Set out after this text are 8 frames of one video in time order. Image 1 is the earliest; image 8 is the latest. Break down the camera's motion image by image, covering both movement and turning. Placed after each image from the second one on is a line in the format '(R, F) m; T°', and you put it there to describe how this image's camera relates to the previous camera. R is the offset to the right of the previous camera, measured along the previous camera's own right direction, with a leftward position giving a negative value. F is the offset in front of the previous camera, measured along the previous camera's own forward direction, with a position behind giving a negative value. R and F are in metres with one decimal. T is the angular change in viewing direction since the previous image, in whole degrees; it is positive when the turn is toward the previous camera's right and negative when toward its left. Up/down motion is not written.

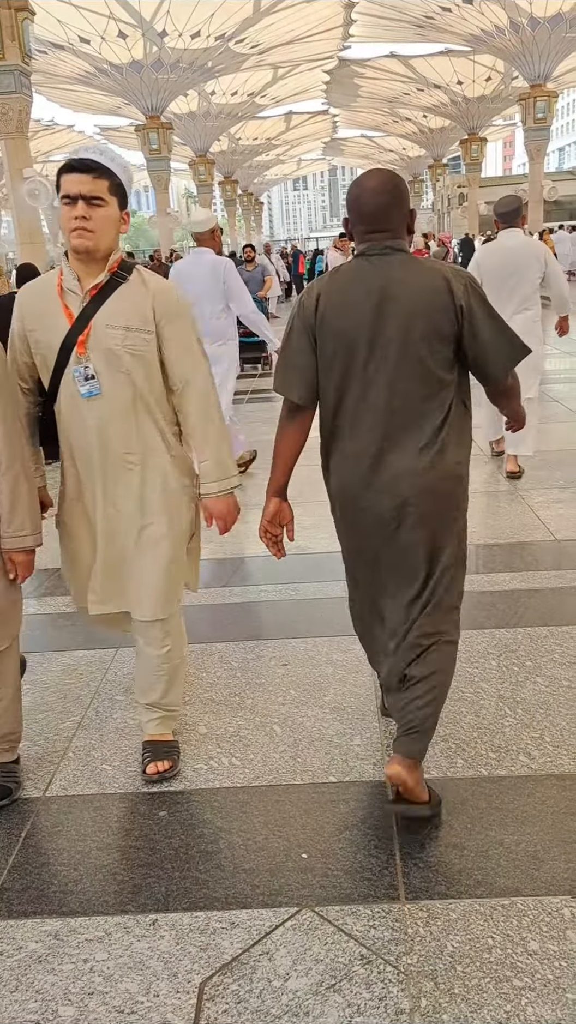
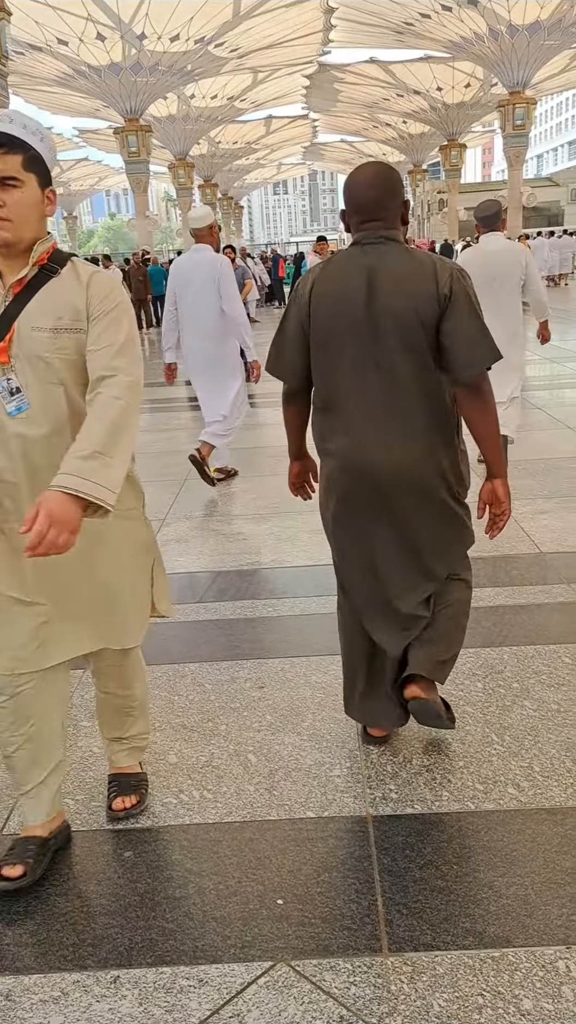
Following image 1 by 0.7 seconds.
(0.0, +0.2) m; +1°
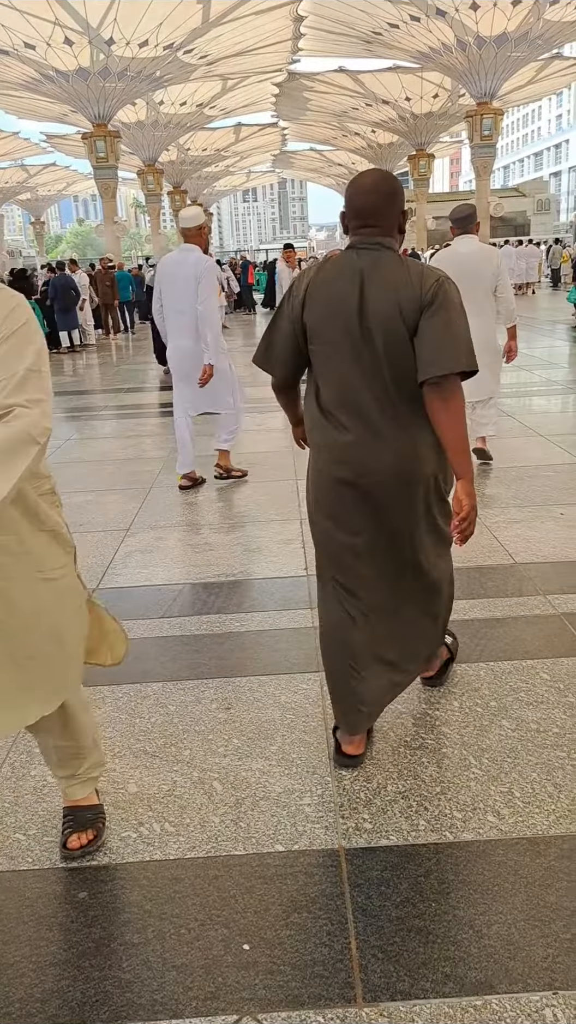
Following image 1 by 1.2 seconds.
(0.0, +0.1) m; +2°
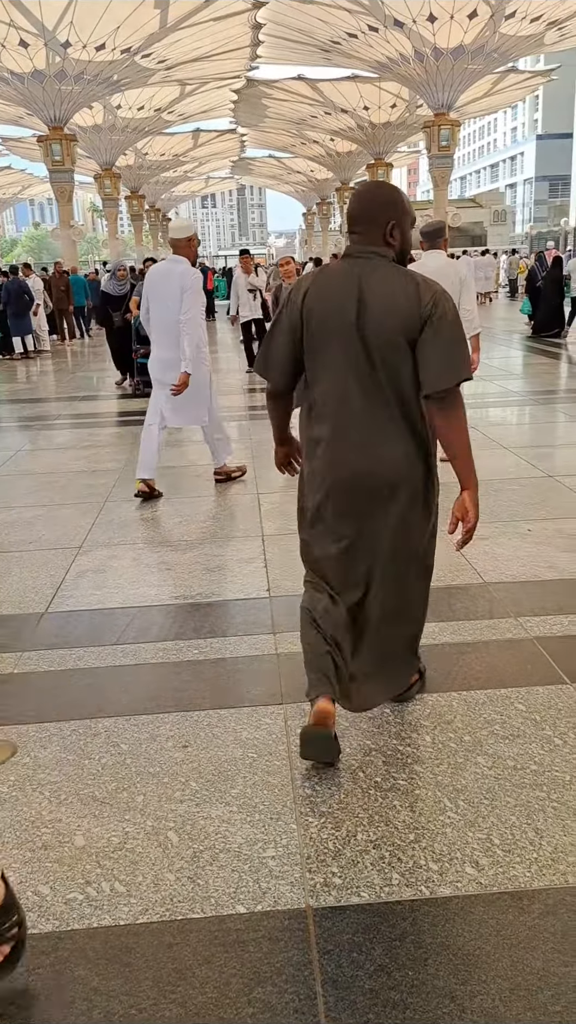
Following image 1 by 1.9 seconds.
(0.0, +0.2) m; +3°
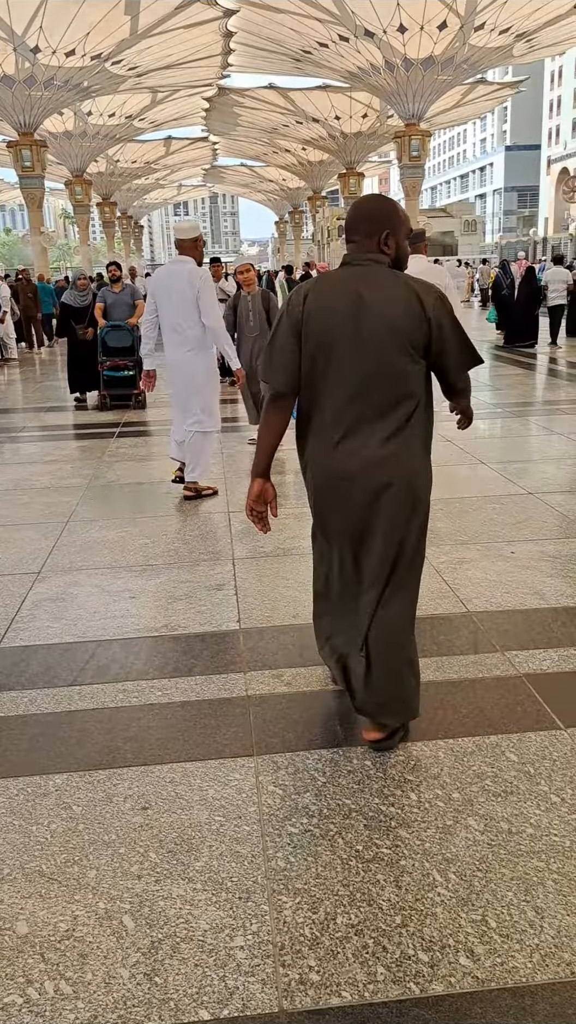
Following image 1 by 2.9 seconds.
(0.0, +0.3) m; +2°
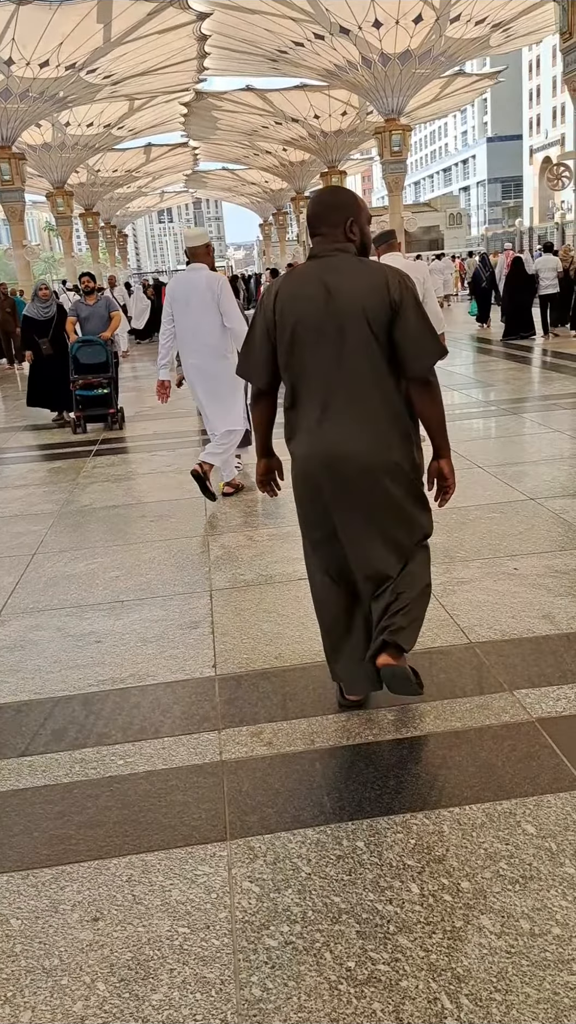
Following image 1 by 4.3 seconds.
(+0.1, +0.4) m; 0°
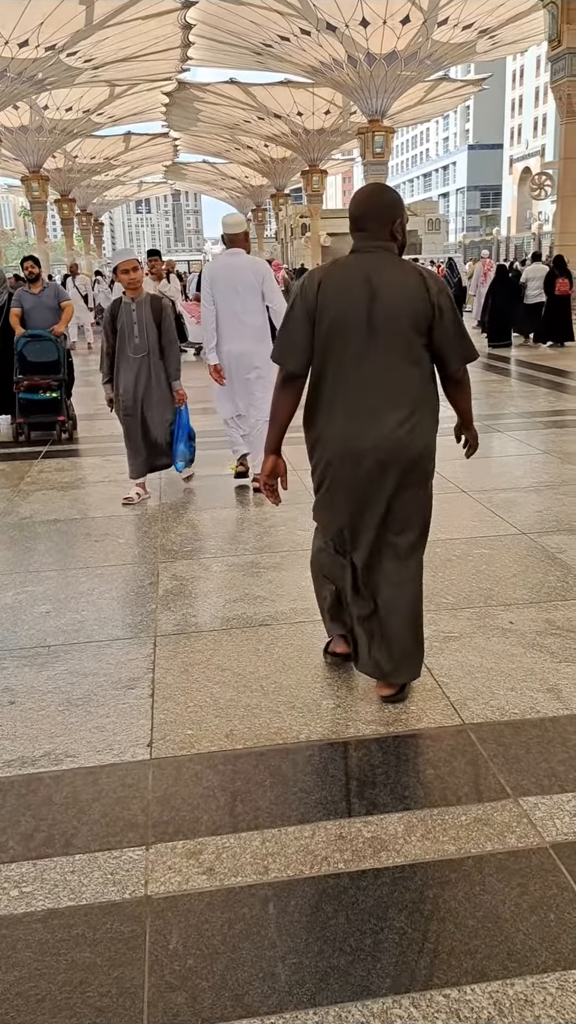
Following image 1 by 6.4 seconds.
(0.0, +0.6) m; +2°
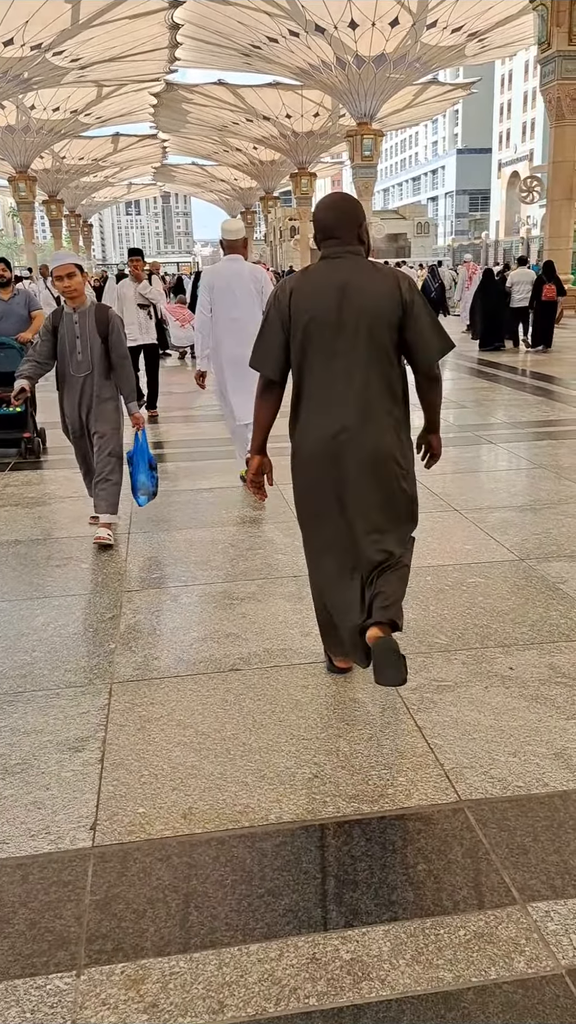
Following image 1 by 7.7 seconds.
(+0.1, +0.4) m; +1°
